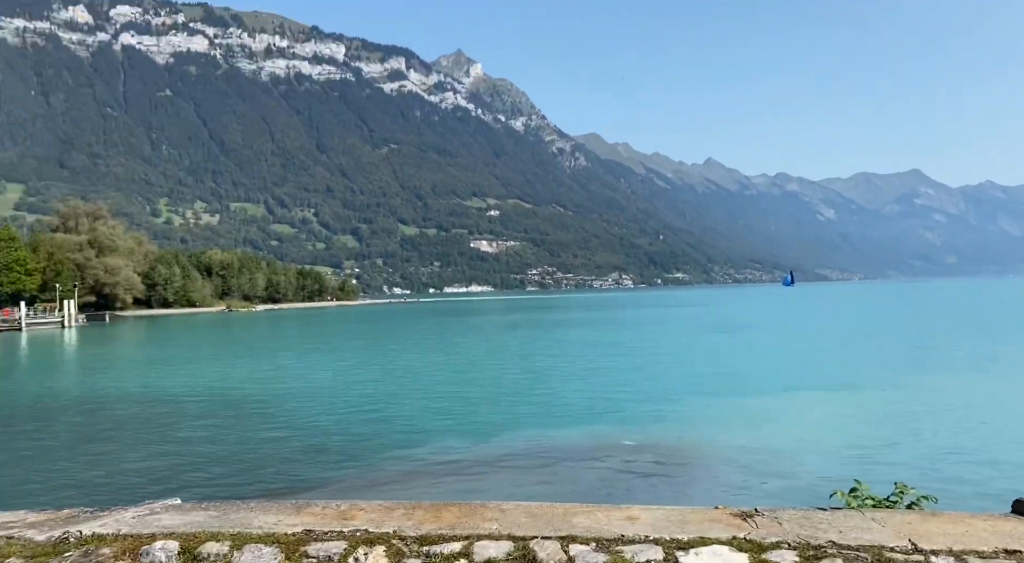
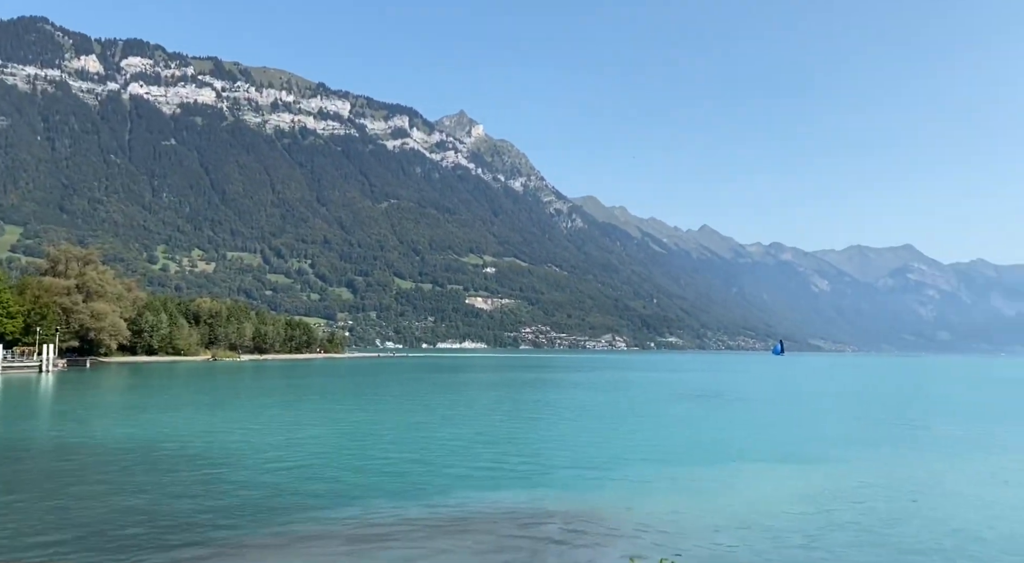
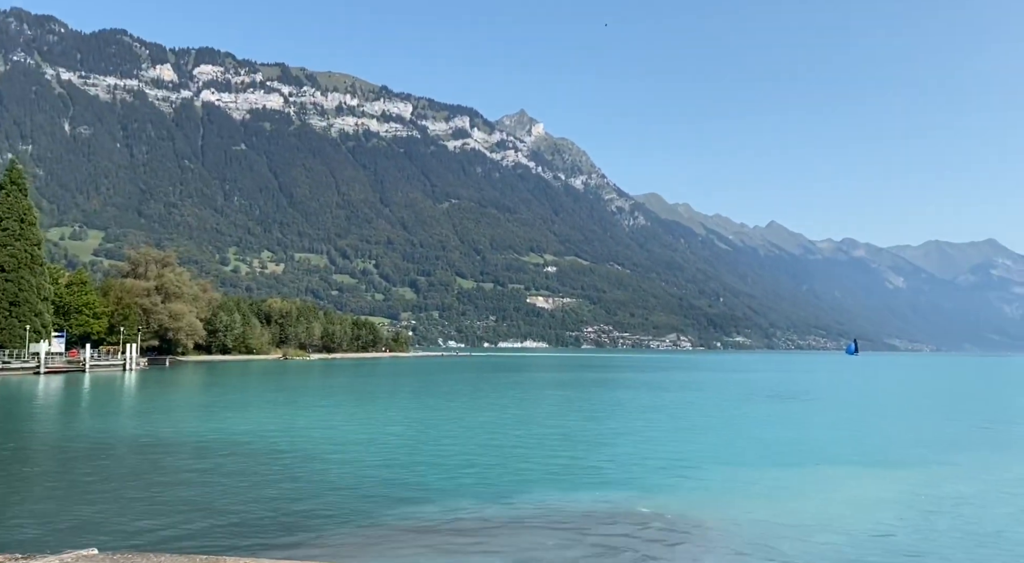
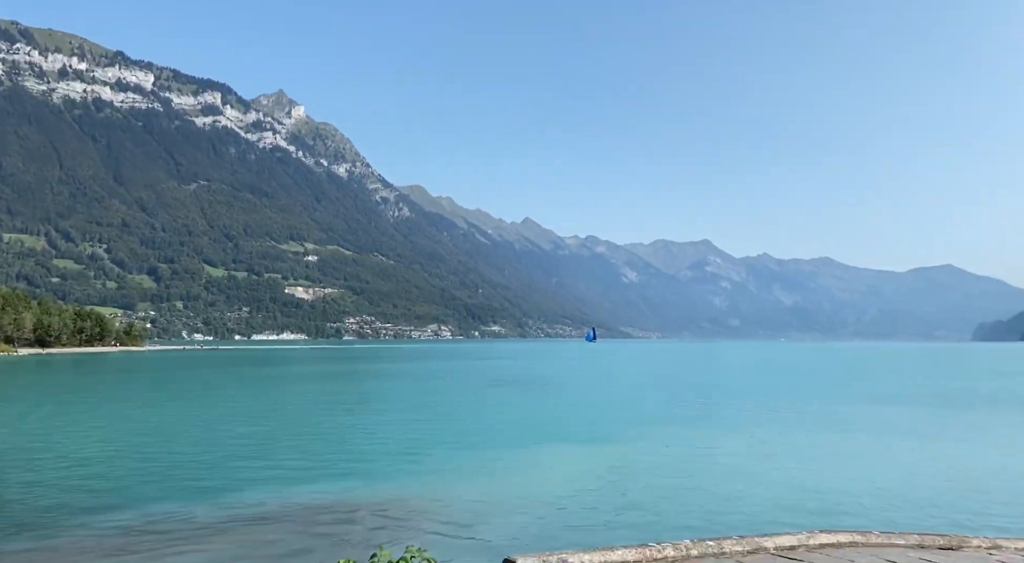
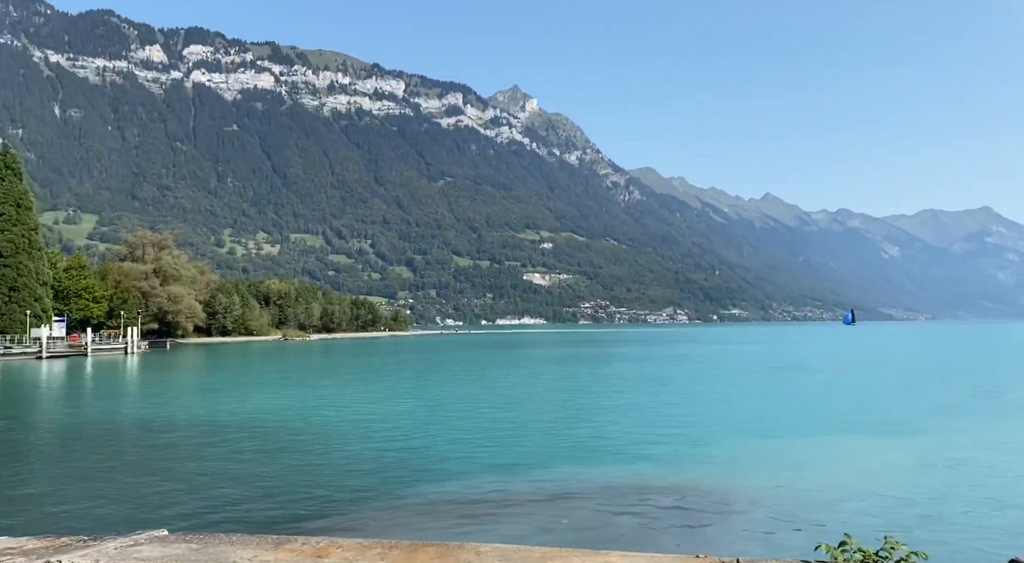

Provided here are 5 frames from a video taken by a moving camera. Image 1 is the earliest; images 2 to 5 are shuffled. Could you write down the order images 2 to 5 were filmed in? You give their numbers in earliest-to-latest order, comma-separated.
5, 3, 2, 4
